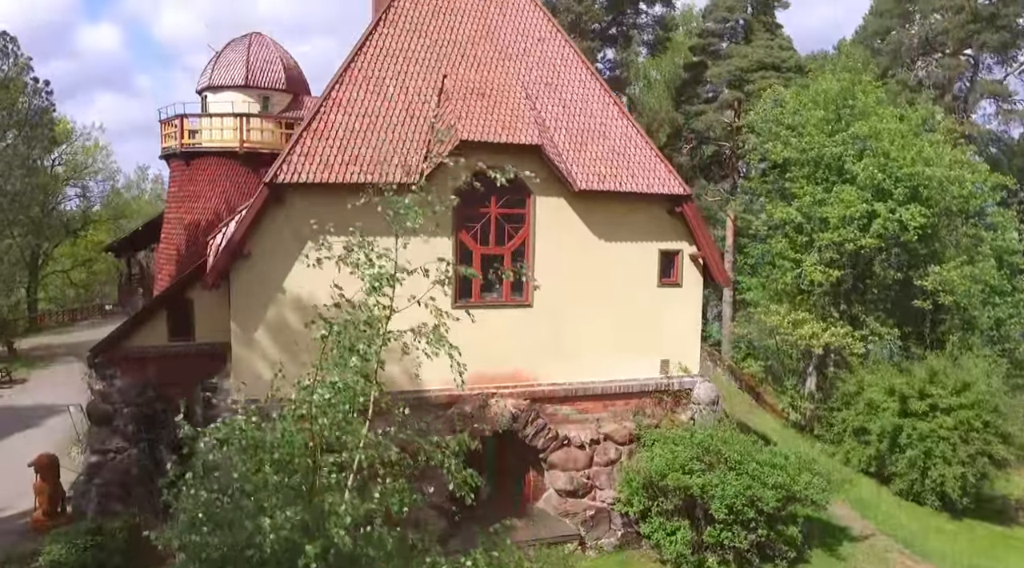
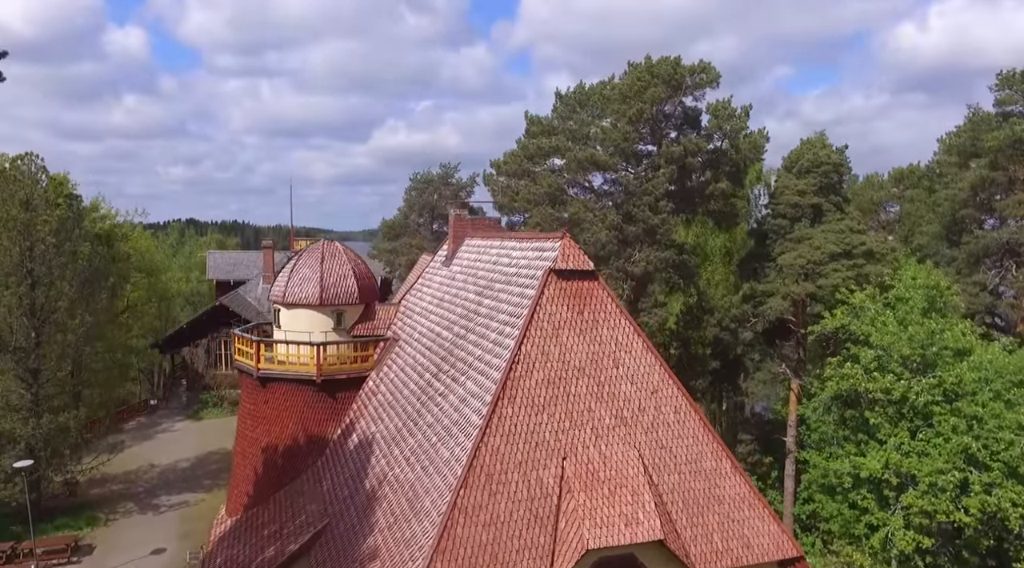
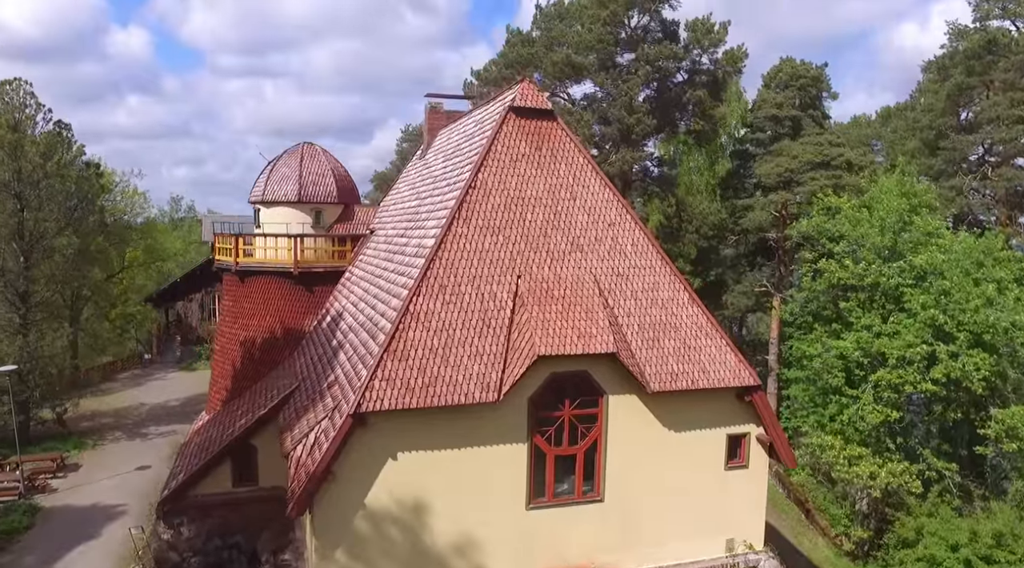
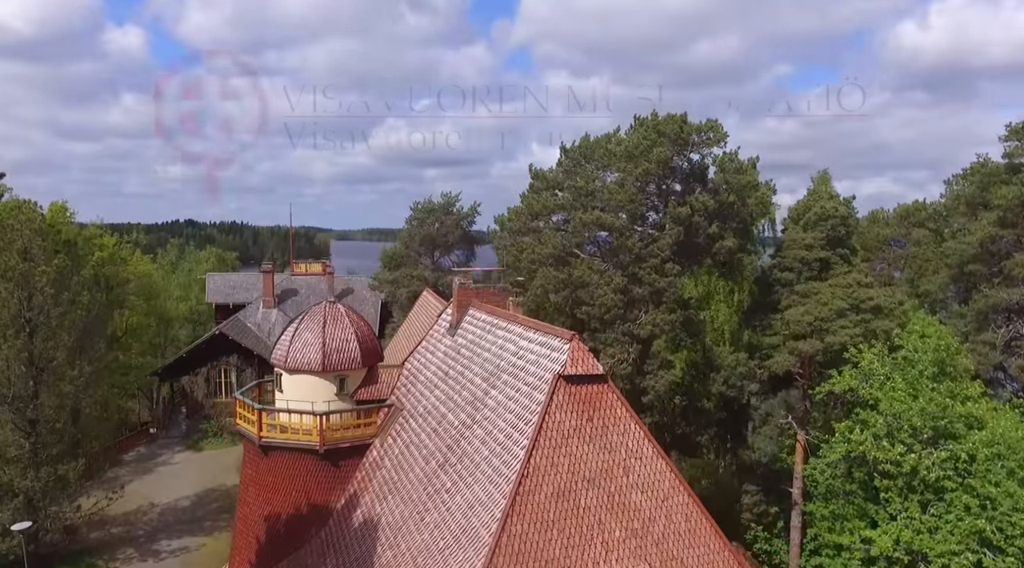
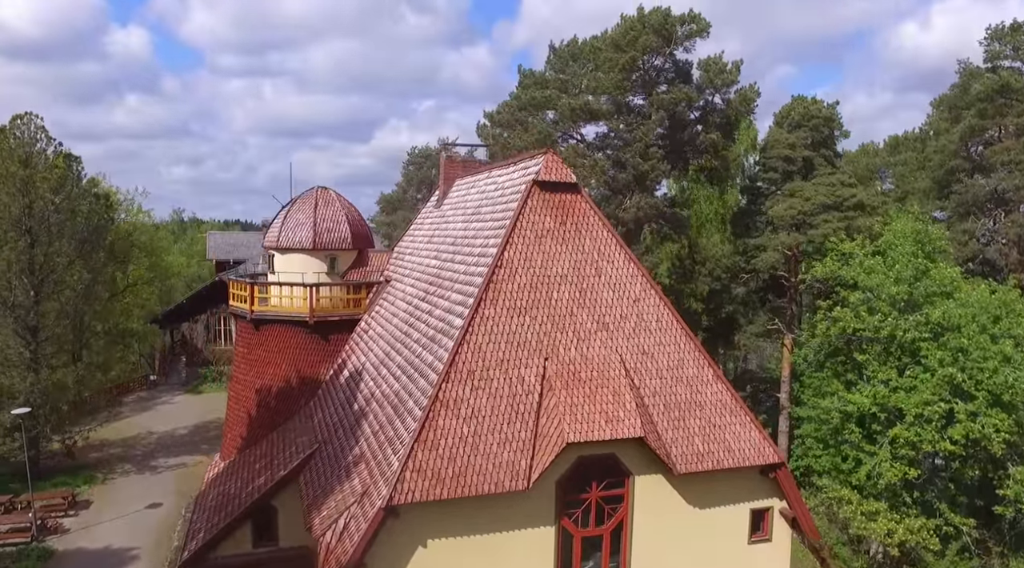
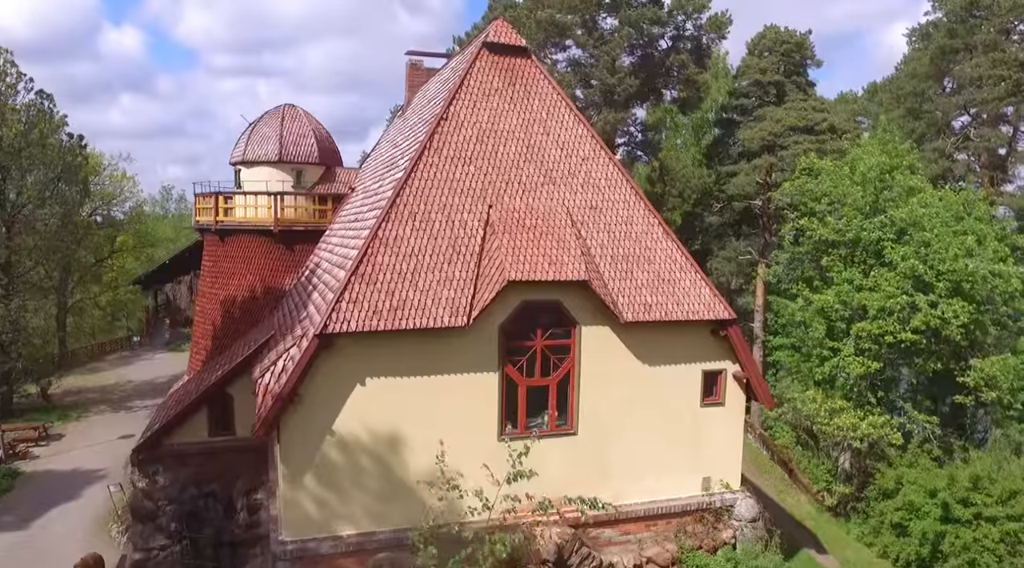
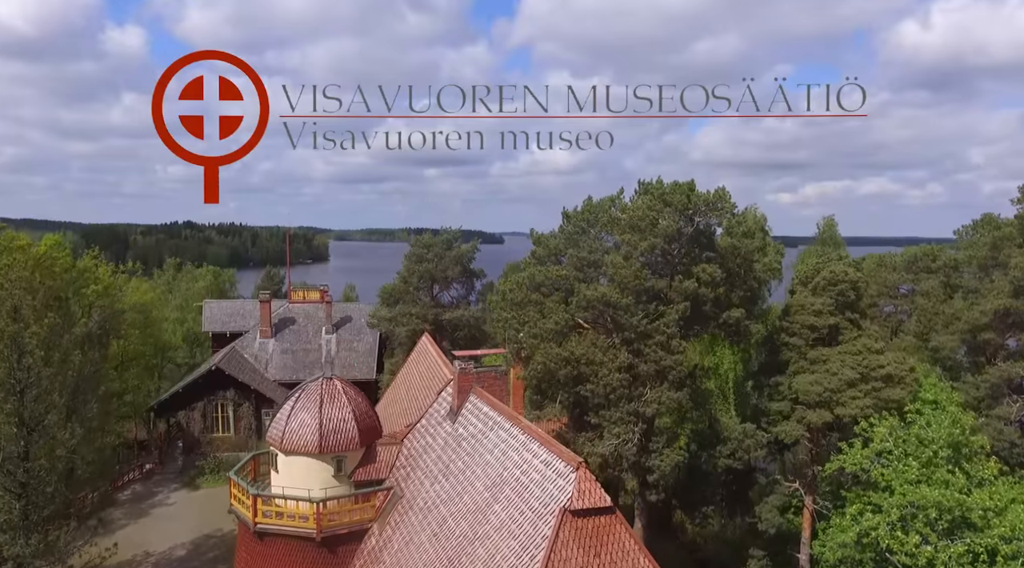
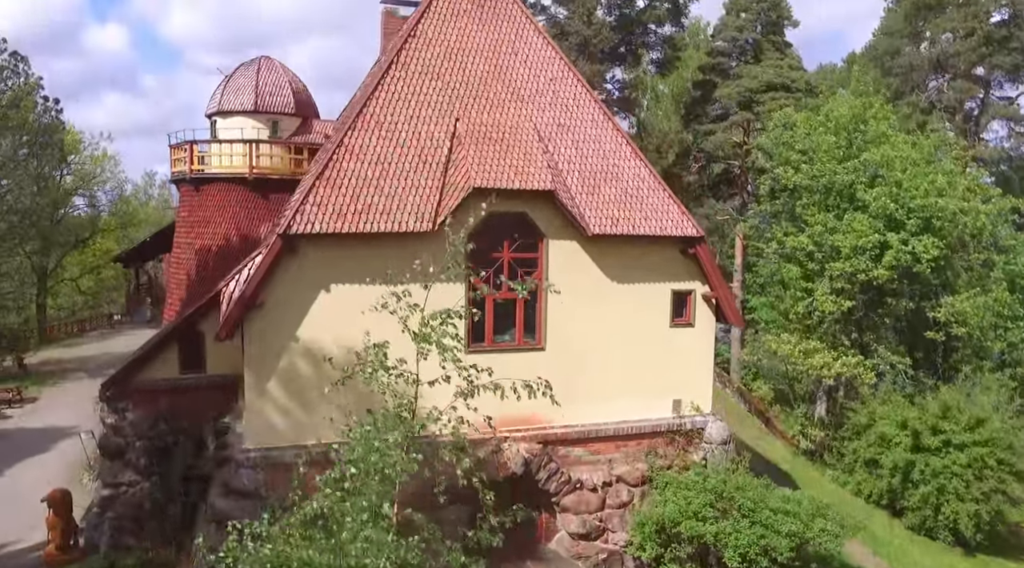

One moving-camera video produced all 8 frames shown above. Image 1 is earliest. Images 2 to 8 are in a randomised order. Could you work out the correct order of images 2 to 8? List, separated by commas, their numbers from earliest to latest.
8, 6, 3, 5, 2, 4, 7
